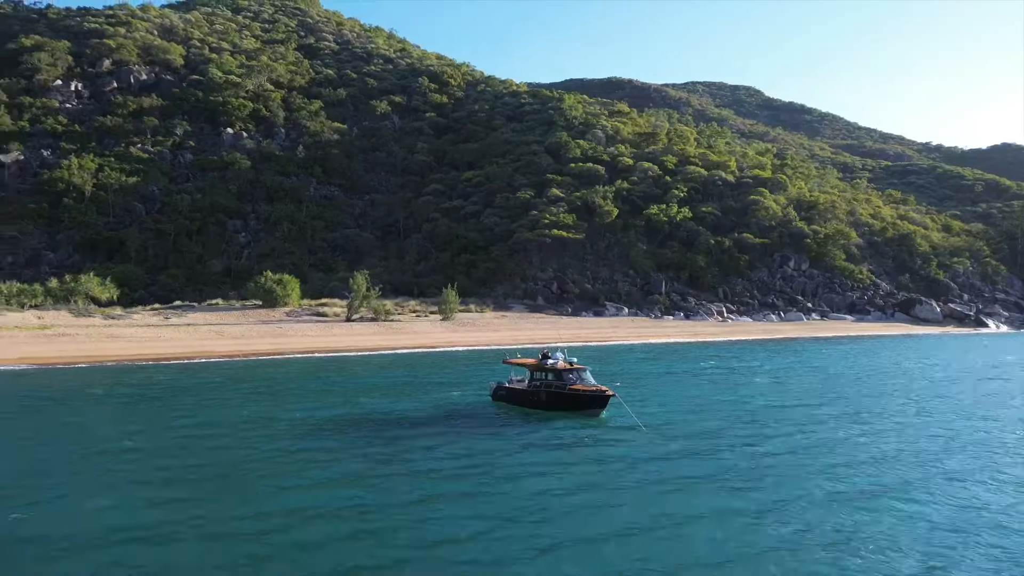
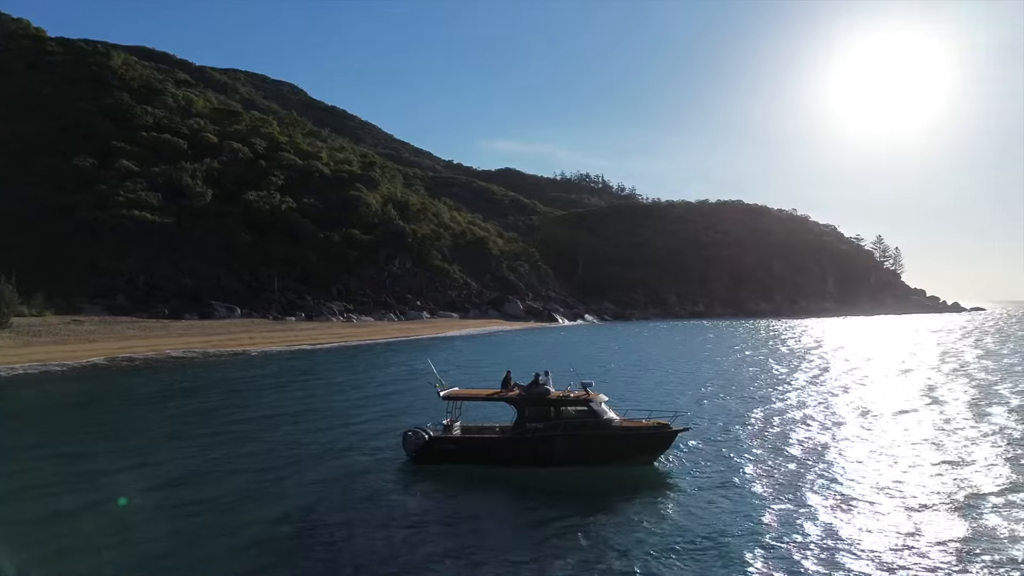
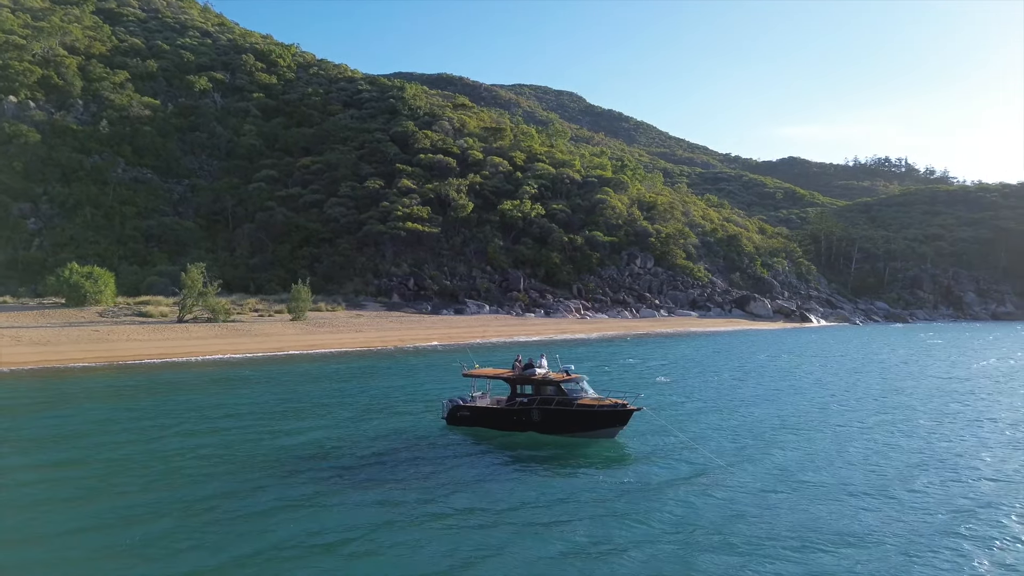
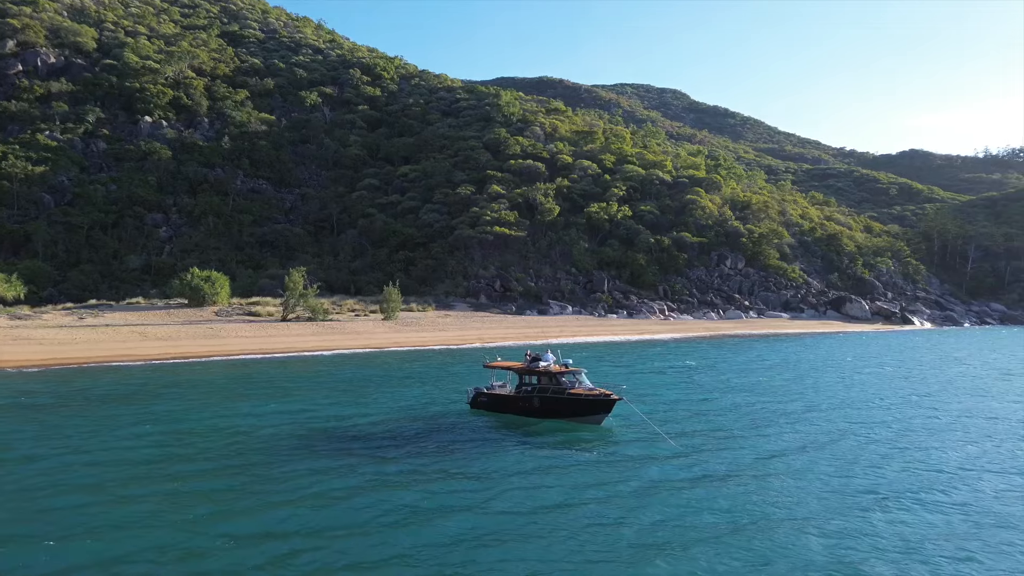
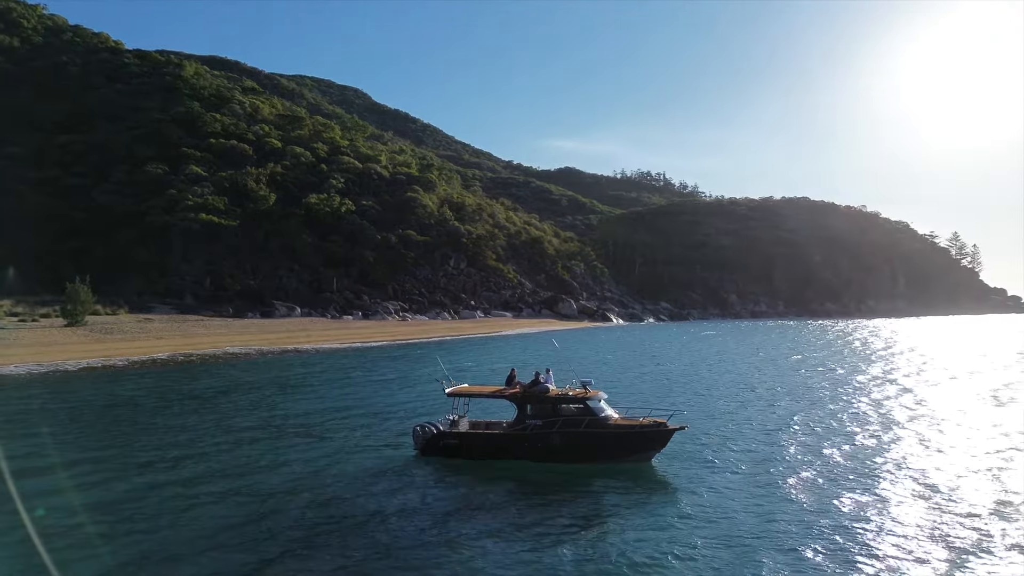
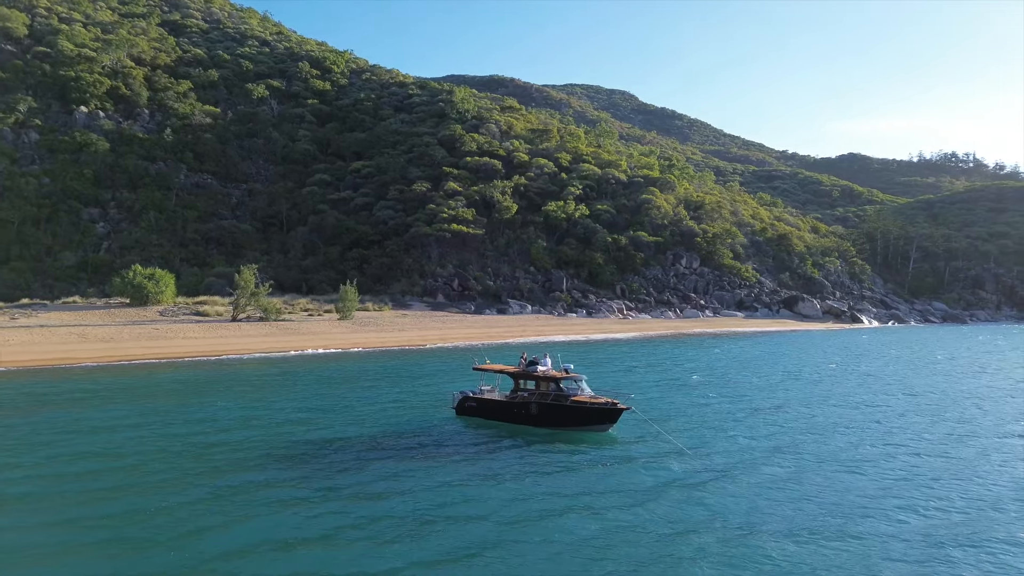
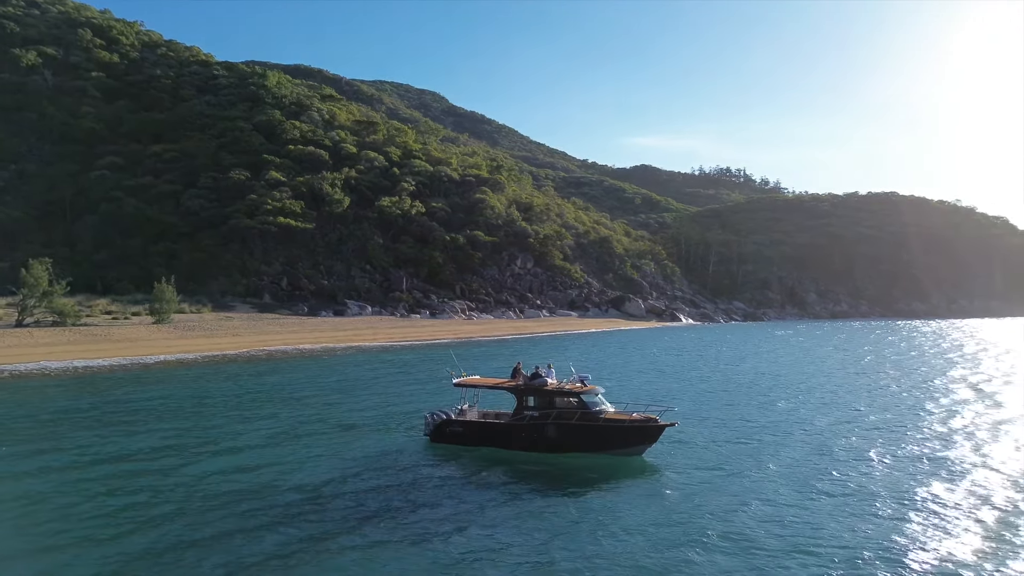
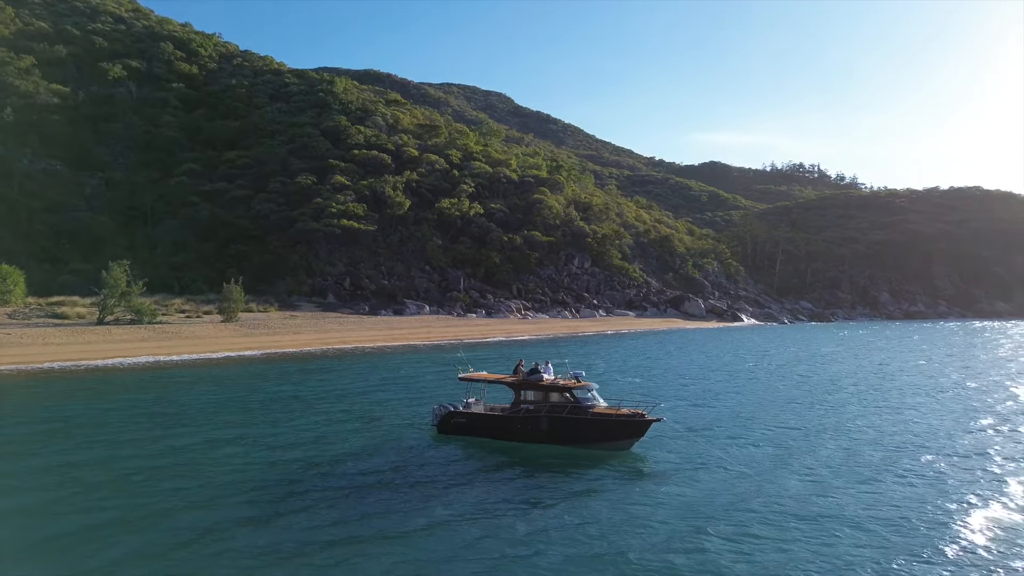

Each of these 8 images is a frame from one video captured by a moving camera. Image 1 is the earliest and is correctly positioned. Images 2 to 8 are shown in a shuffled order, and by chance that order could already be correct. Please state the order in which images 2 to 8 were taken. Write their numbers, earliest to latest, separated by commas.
4, 6, 3, 8, 7, 5, 2
